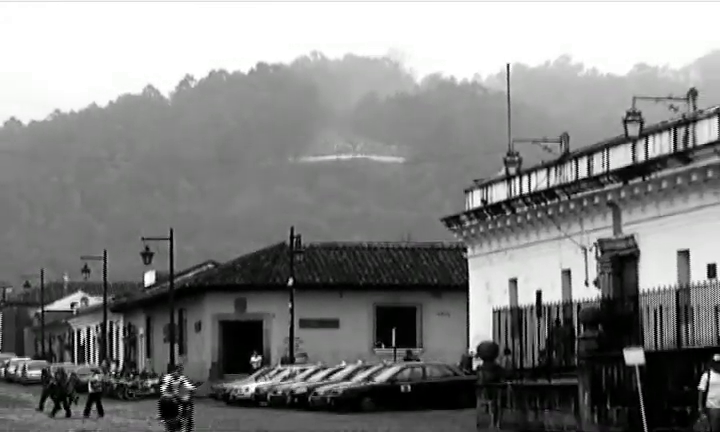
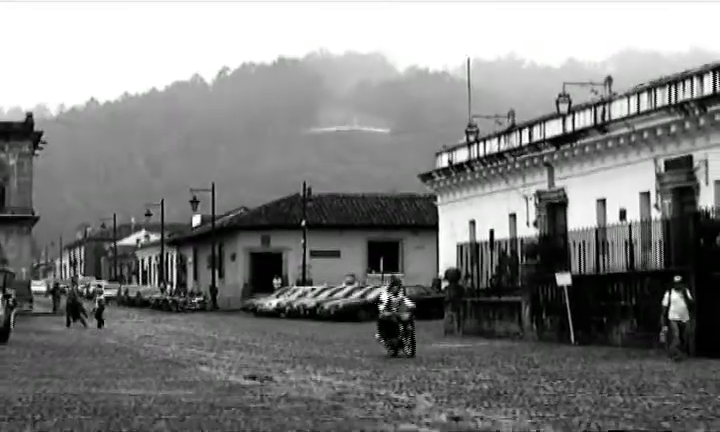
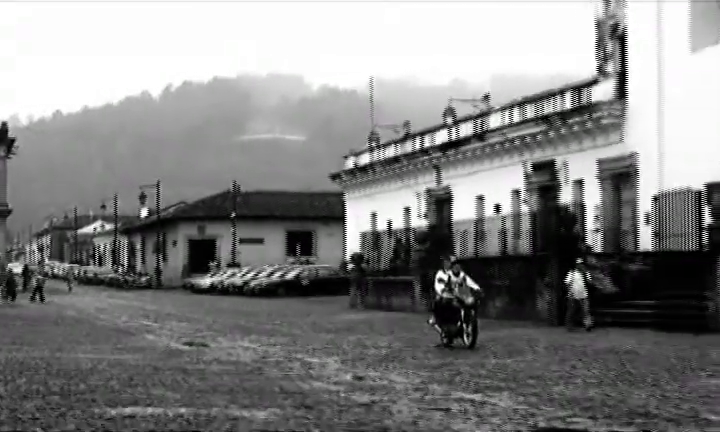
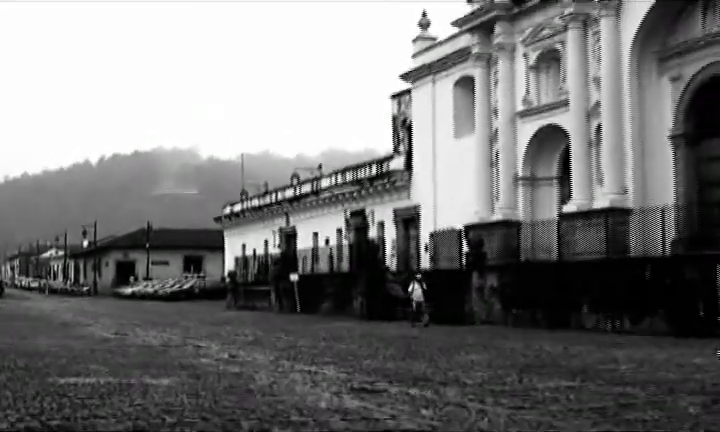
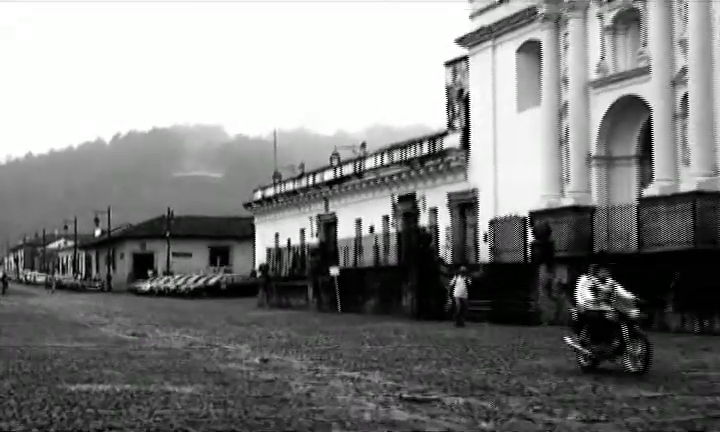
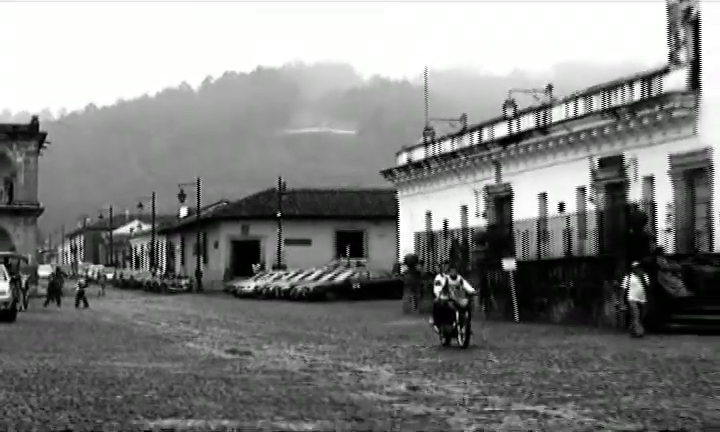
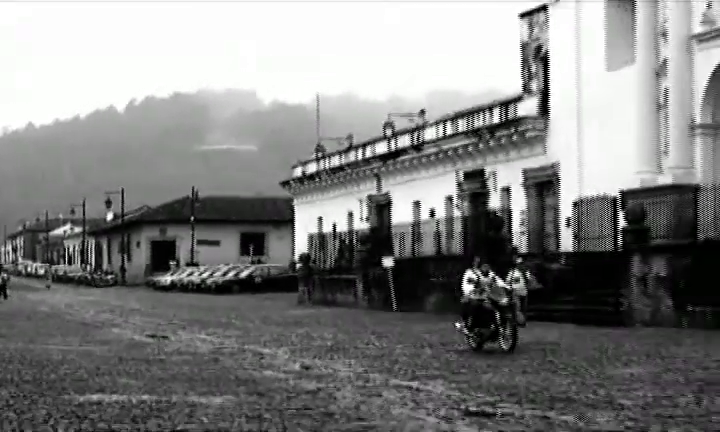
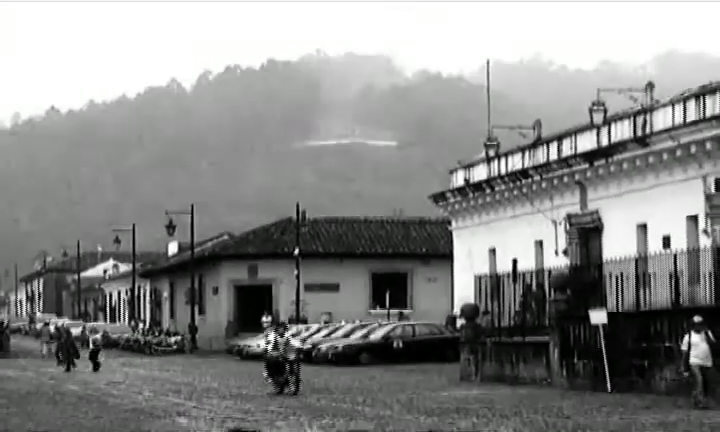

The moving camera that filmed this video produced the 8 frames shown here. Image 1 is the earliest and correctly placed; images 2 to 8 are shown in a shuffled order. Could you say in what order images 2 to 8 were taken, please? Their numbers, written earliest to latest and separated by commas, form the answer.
8, 2, 6, 3, 7, 5, 4
